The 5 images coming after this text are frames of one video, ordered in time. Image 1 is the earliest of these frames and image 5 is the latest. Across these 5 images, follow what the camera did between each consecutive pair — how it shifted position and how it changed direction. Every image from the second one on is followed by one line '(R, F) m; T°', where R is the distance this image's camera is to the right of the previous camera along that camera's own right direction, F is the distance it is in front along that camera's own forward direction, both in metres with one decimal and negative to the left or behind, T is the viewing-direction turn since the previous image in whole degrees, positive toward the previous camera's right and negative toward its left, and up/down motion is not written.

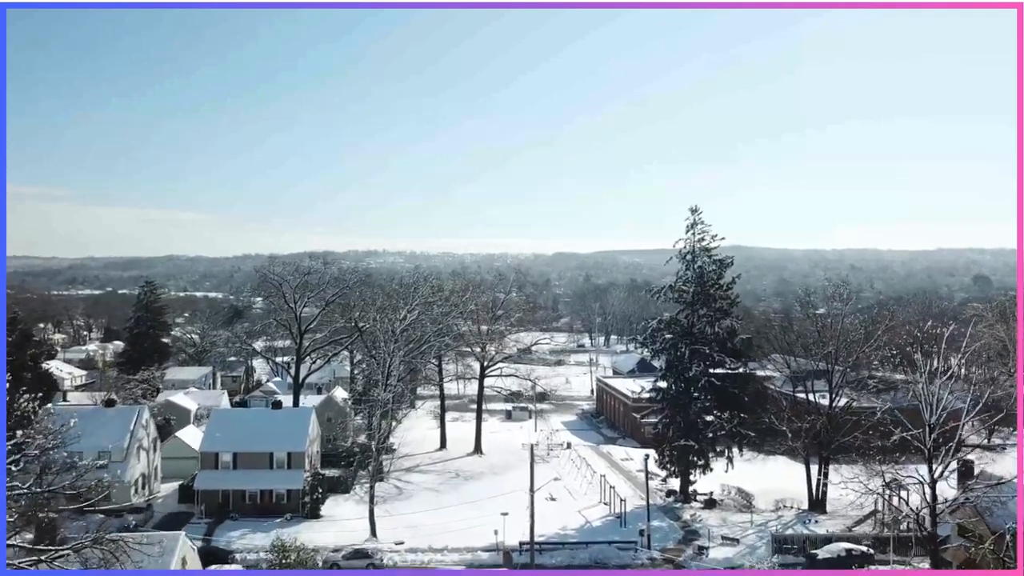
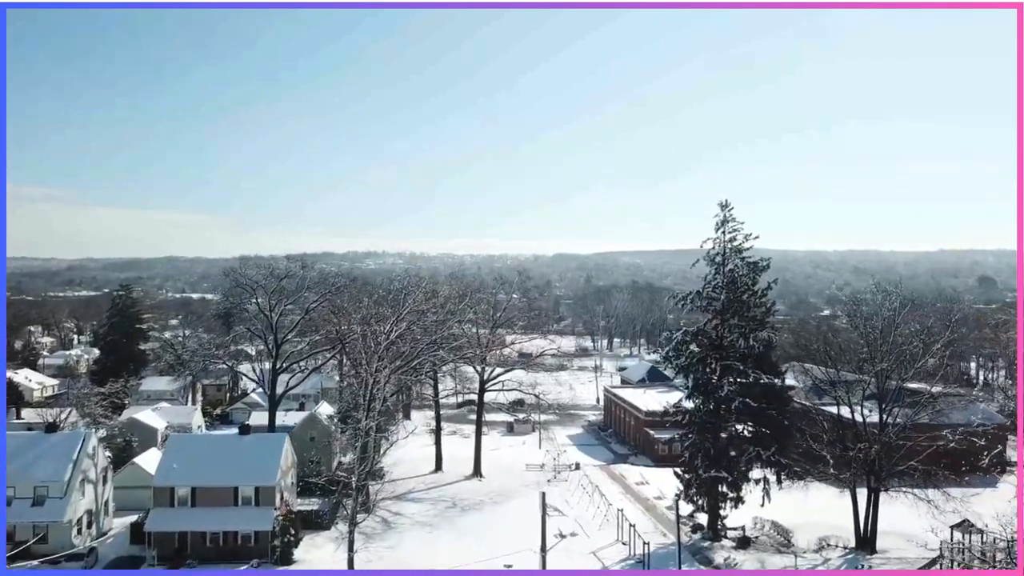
(-0.1, +2.8) m; 0°
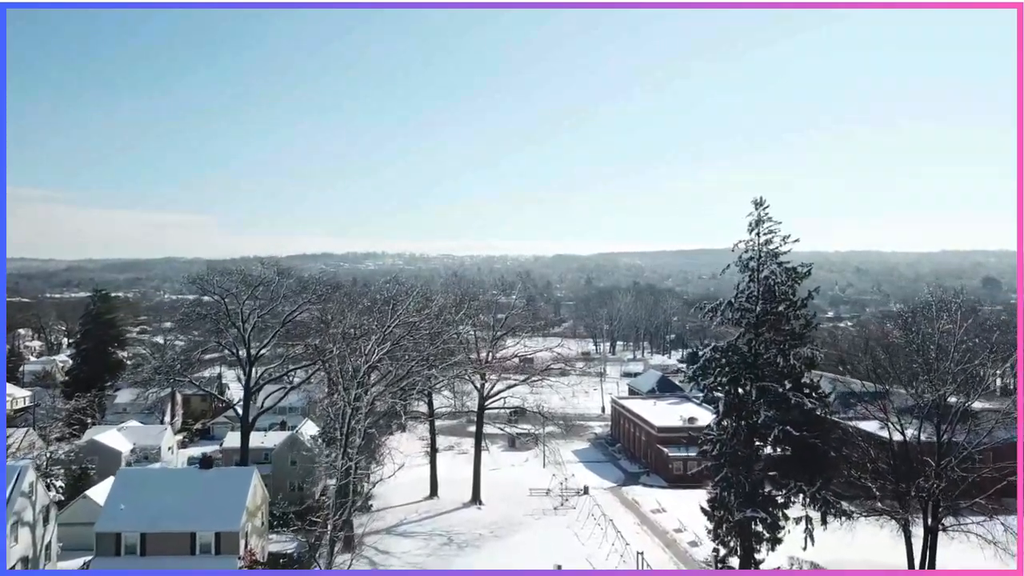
(-0.1, +2.5) m; 0°
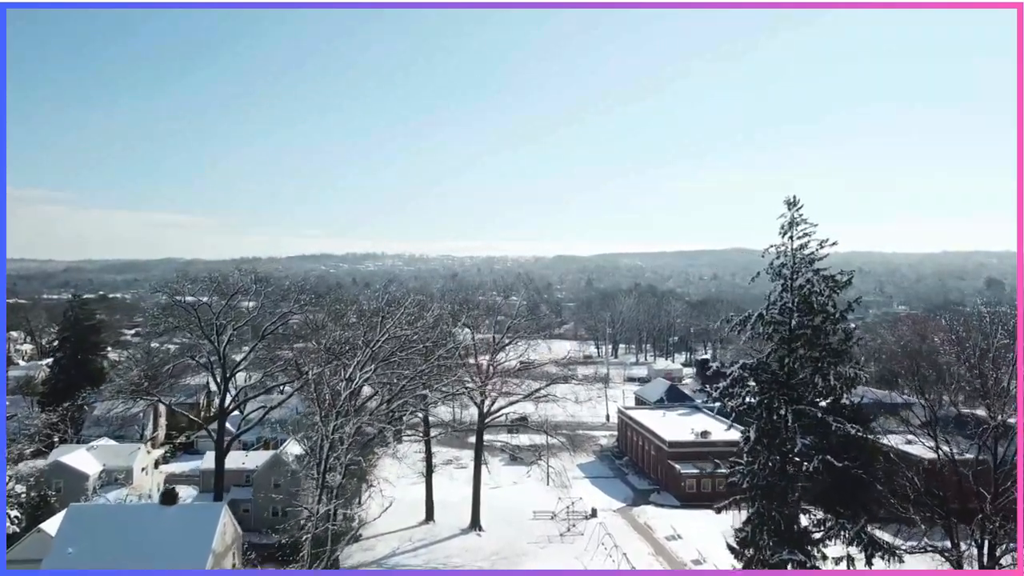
(-0.1, +1.9) m; 0°
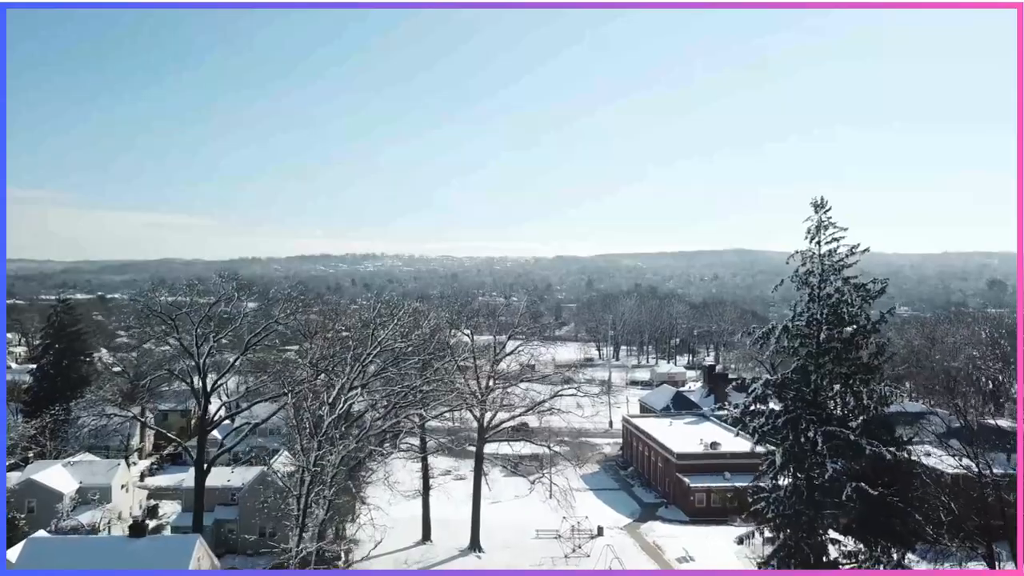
(-0.1, +1.2) m; 0°
